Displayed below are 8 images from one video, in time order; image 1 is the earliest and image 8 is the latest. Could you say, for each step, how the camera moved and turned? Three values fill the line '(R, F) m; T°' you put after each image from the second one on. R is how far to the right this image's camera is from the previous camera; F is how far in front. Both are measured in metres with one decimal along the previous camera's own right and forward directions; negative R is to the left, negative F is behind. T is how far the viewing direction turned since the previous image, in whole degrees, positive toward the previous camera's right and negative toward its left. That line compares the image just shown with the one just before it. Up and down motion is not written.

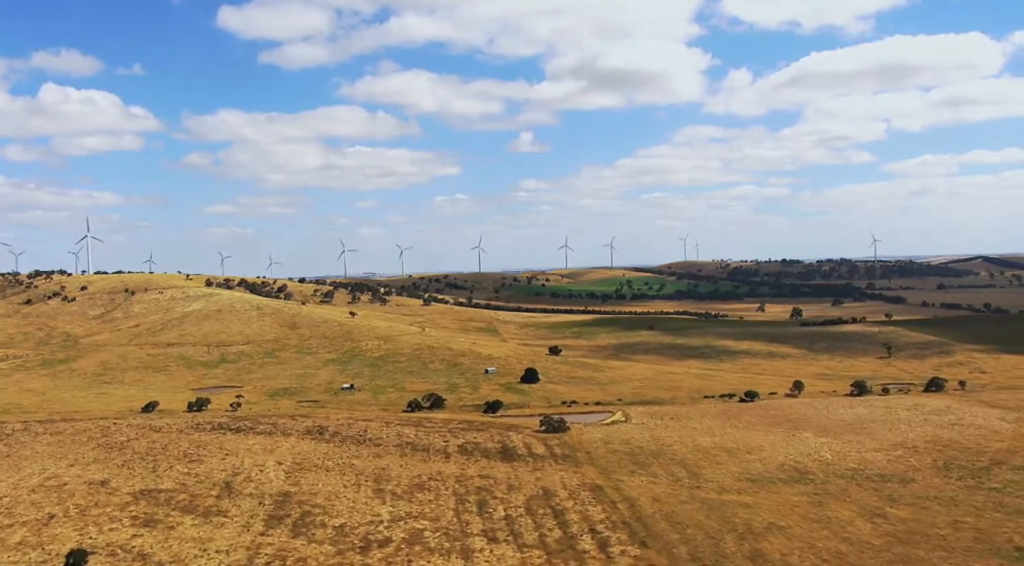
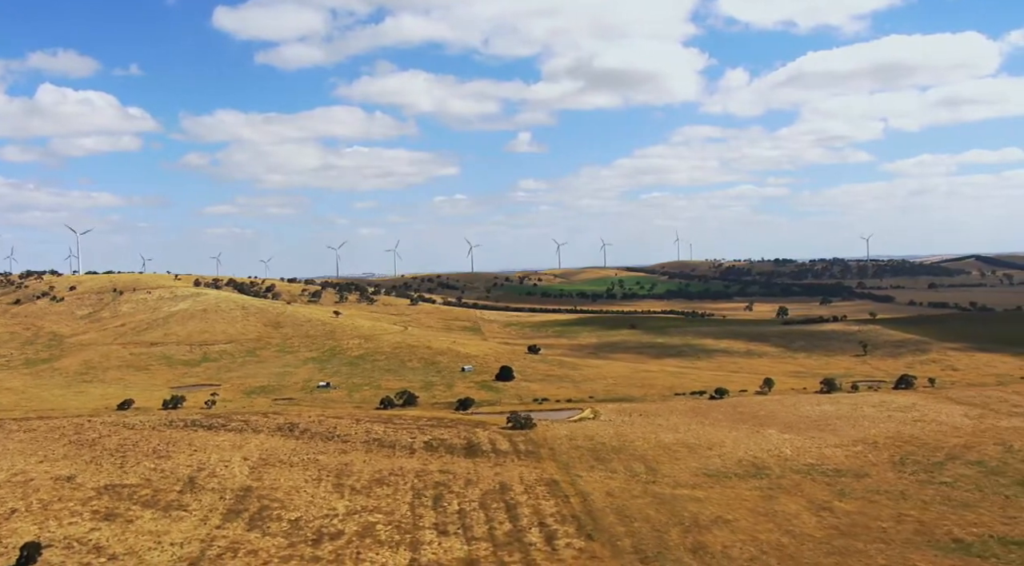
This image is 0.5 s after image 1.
(+2.5, -1.0) m; 0°
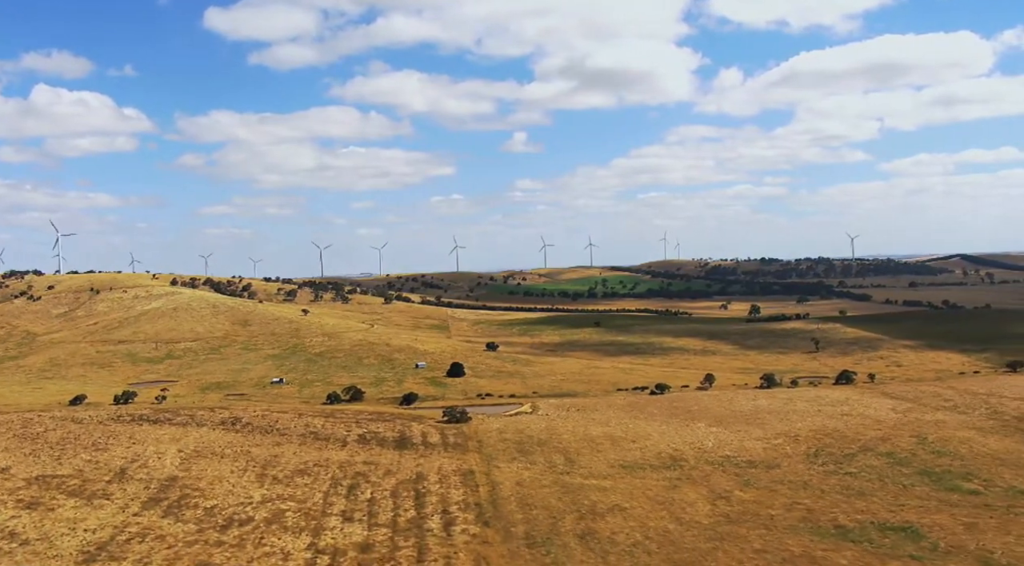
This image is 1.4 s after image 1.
(+5.0, -2.0) m; 0°
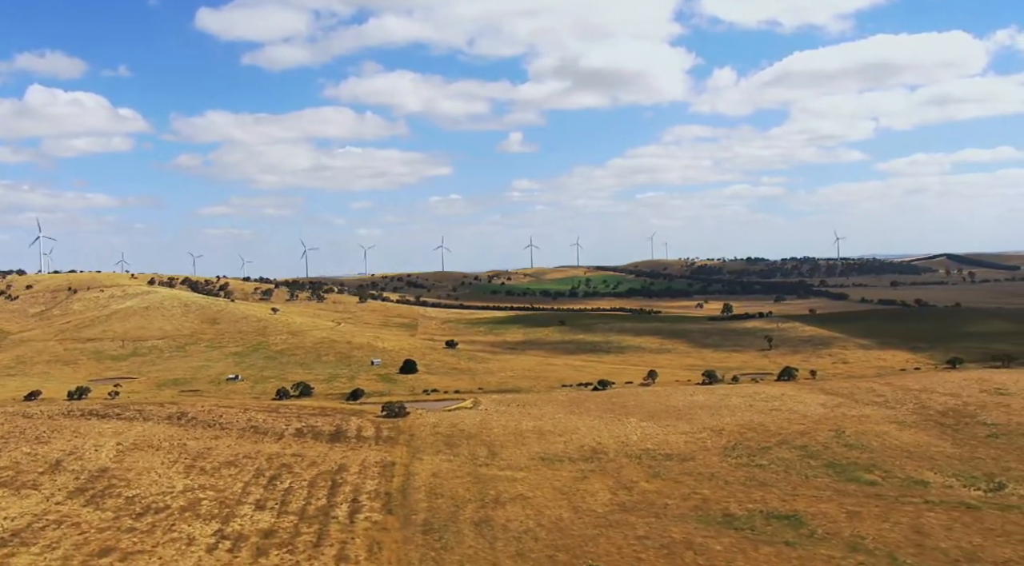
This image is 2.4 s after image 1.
(+5.1, -2.1) m; 0°
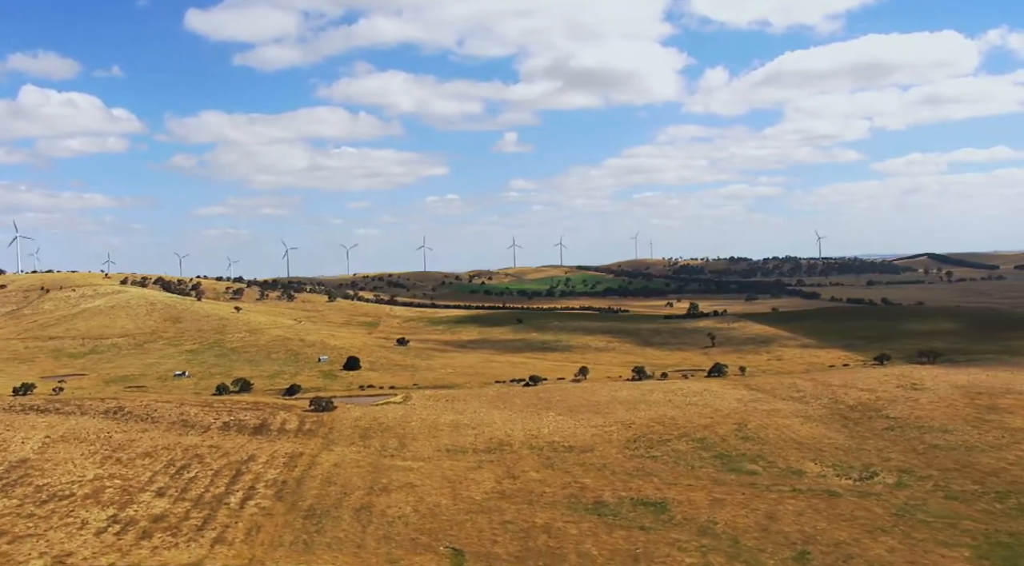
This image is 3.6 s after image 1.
(+6.4, -2.7) m; 0°
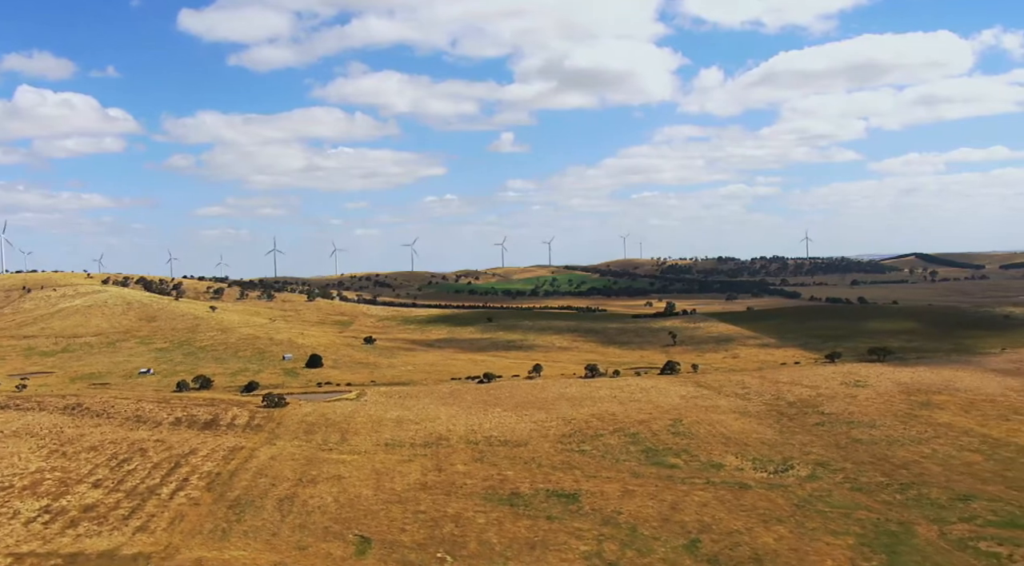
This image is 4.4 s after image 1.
(+4.5, -2.0) m; 0°
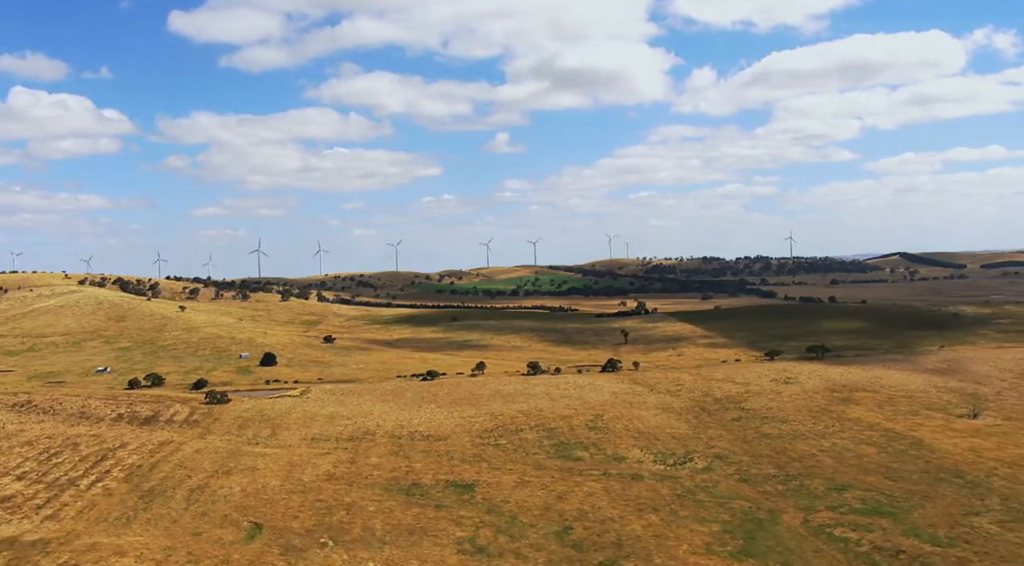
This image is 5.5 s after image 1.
(+5.9, -2.6) m; 0°
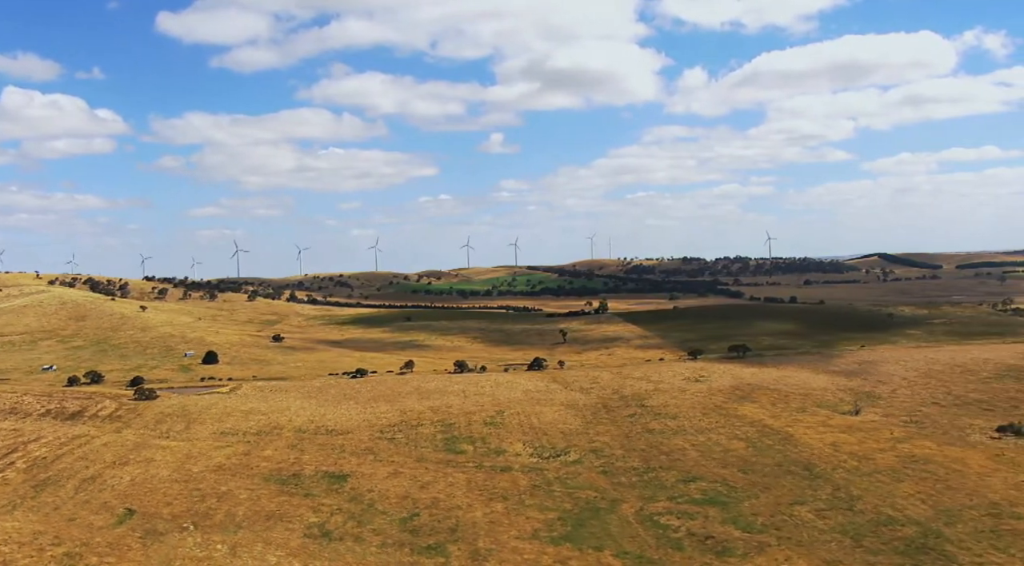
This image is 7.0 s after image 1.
(+7.9, -3.6) m; 0°
